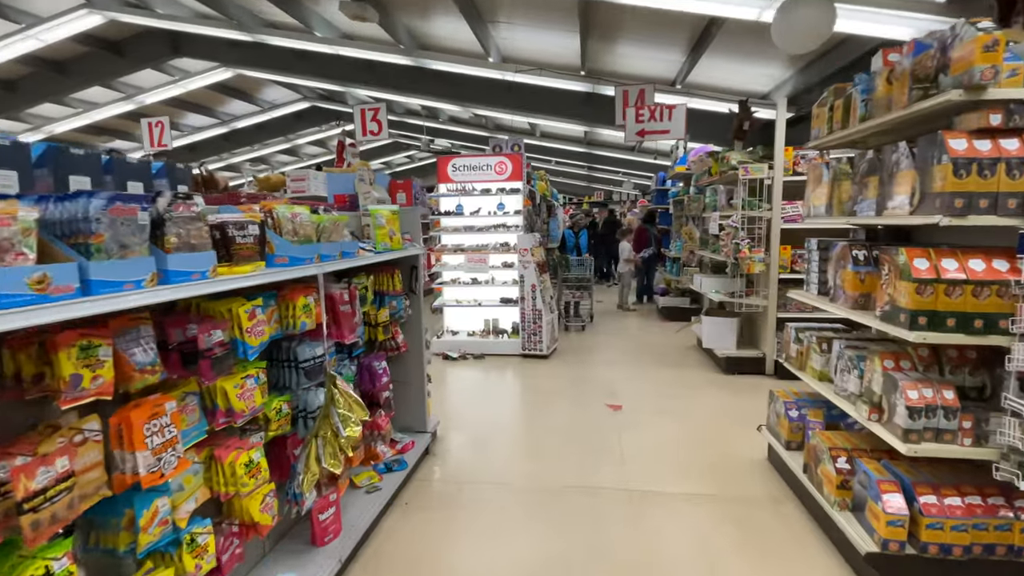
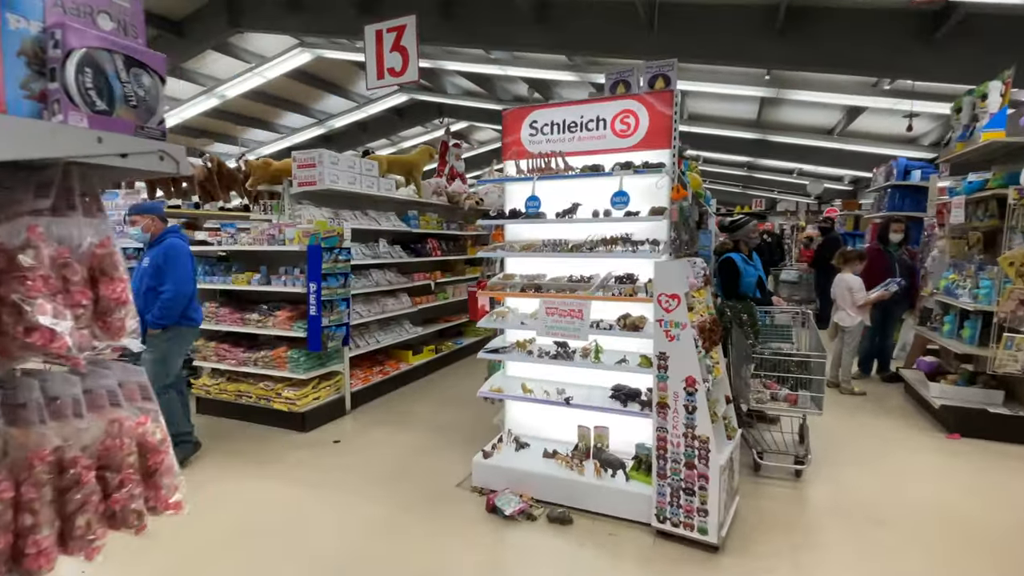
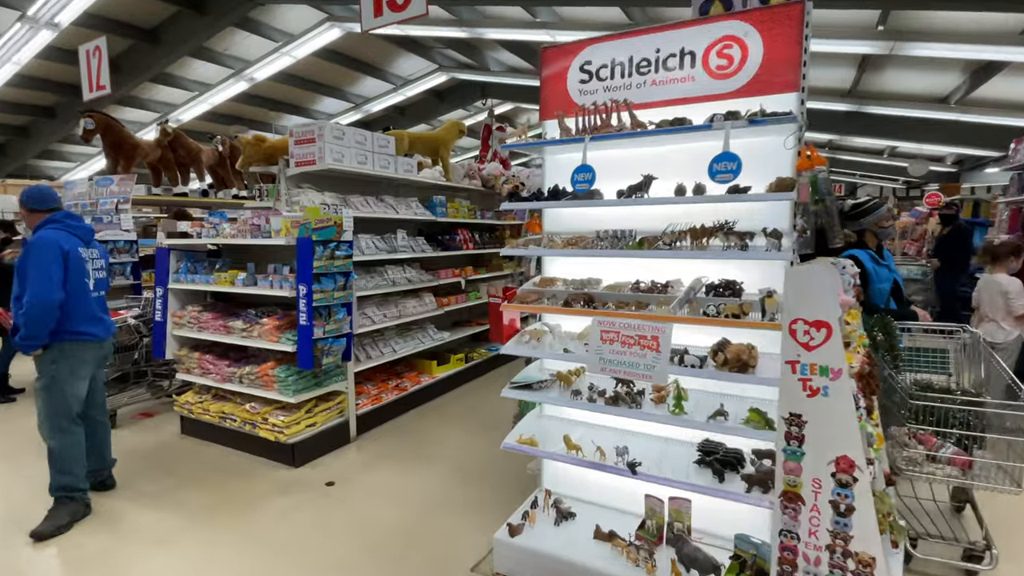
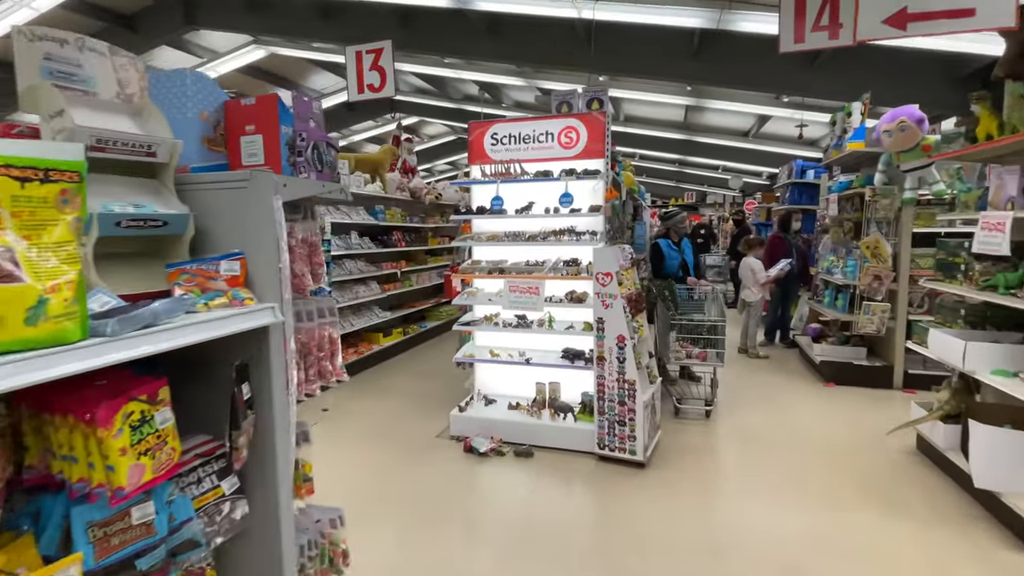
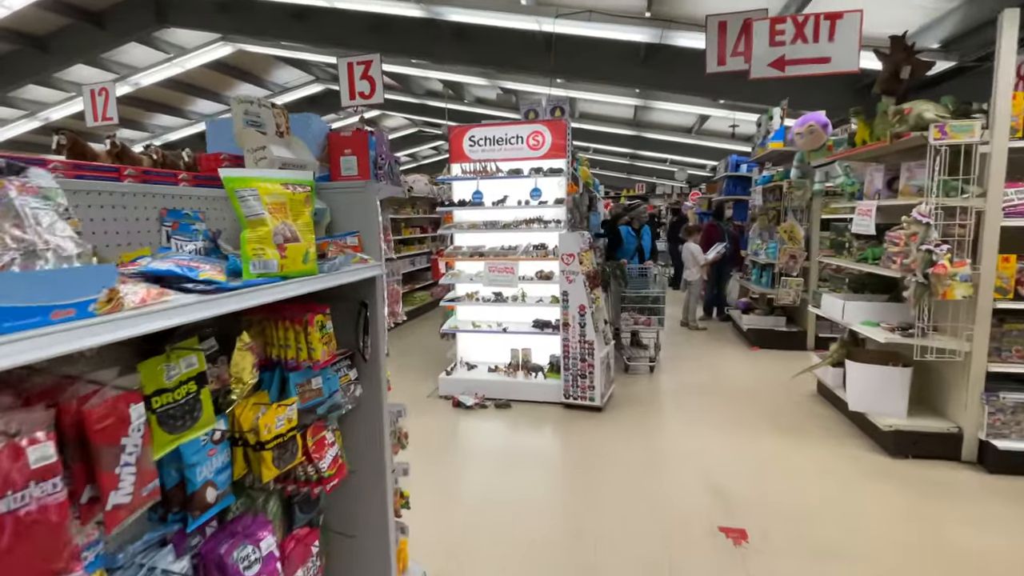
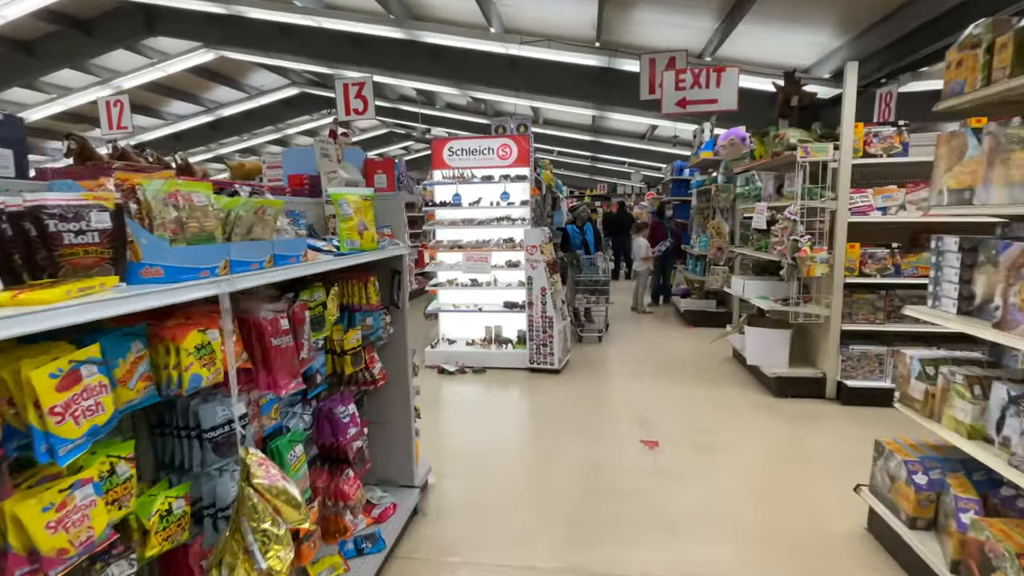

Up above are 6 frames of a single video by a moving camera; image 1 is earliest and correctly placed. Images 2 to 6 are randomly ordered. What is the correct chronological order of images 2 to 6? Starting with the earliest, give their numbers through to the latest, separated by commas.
6, 5, 4, 2, 3
